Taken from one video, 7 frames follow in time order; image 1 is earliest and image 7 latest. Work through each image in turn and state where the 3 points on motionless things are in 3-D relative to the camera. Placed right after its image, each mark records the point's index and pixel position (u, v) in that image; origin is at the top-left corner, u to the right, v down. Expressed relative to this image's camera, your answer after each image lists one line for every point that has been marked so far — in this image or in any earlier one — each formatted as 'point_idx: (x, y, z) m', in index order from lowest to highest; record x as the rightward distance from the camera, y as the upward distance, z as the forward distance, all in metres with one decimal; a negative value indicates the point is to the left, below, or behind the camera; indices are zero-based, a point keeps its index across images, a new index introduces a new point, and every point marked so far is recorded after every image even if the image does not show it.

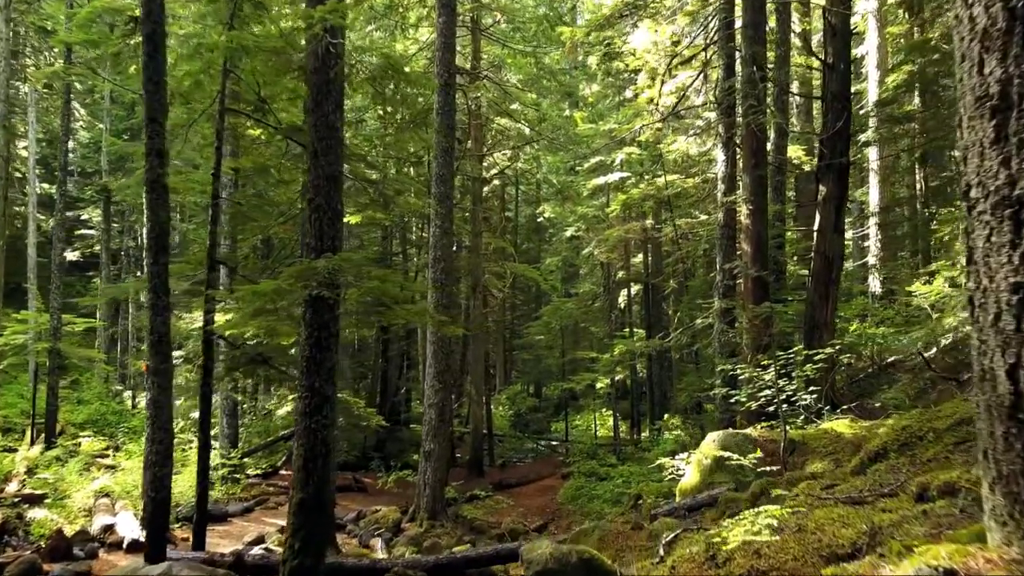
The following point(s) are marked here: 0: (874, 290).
0: (+8.8, -0.1, +19.0) m
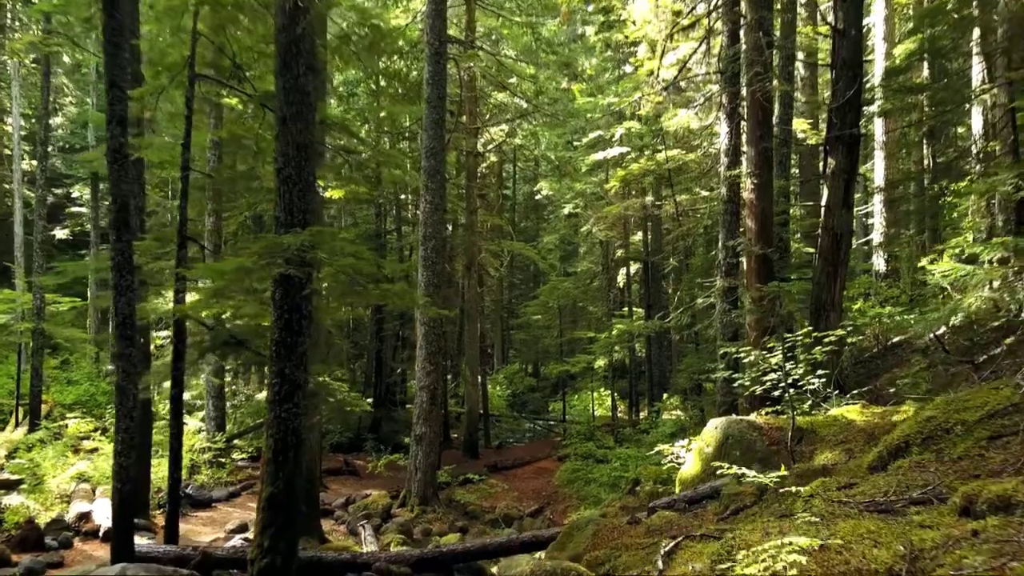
0: (+8.7, +0.5, +18.5) m
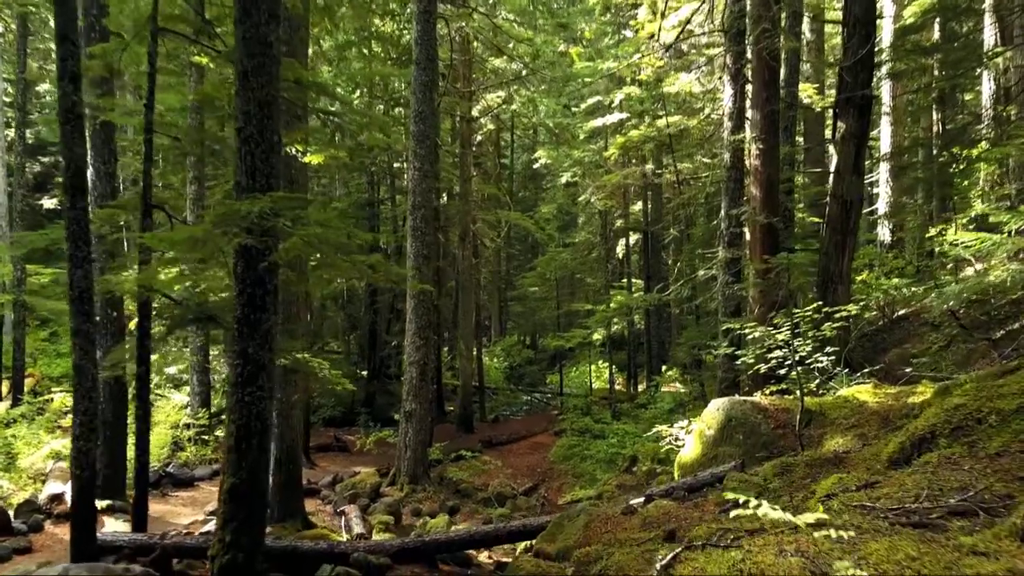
0: (+8.6, +1.1, +18.0) m
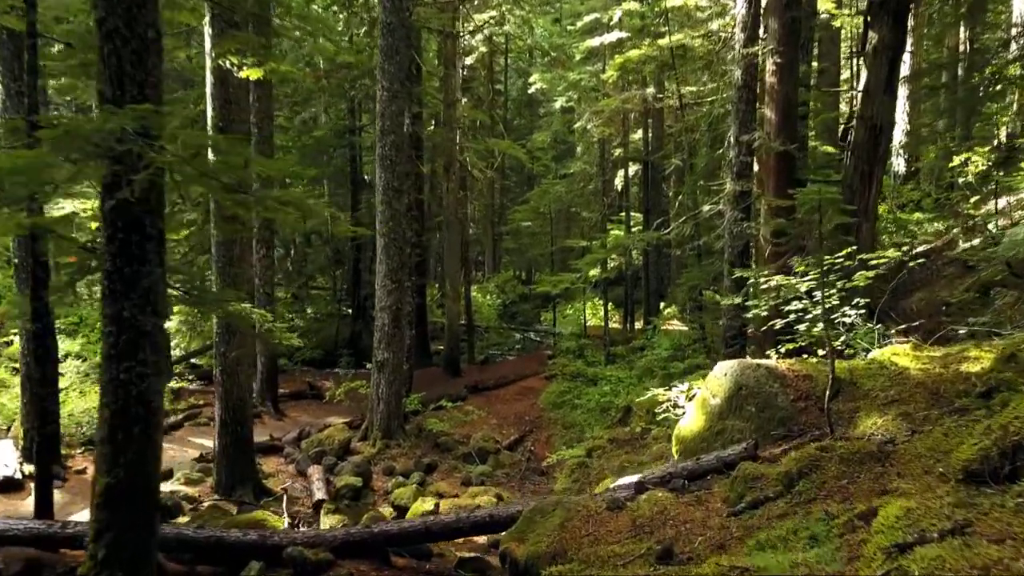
0: (+8.4, +2.5, +16.6) m
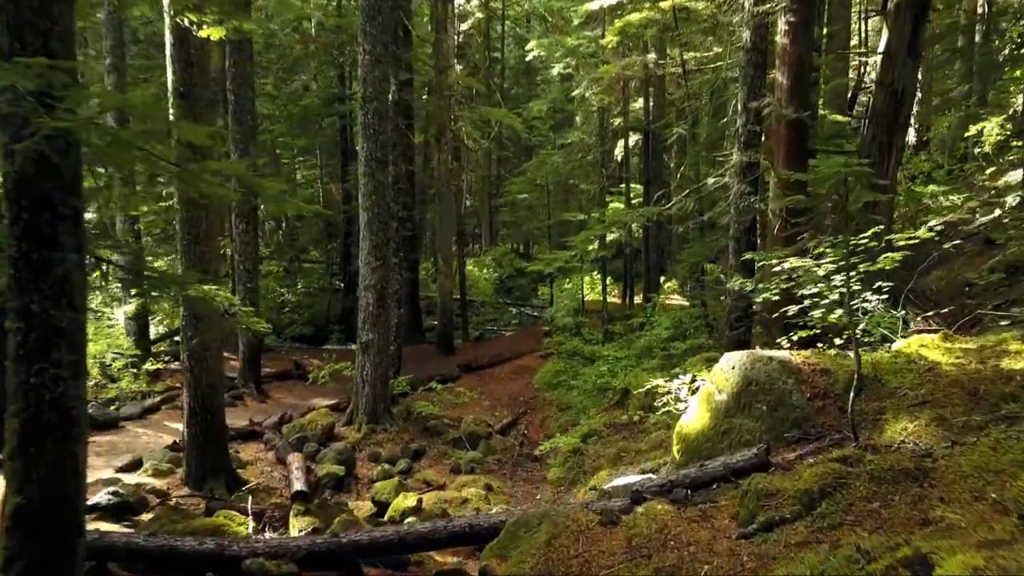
0: (+8.3, +3.1, +16.0) m
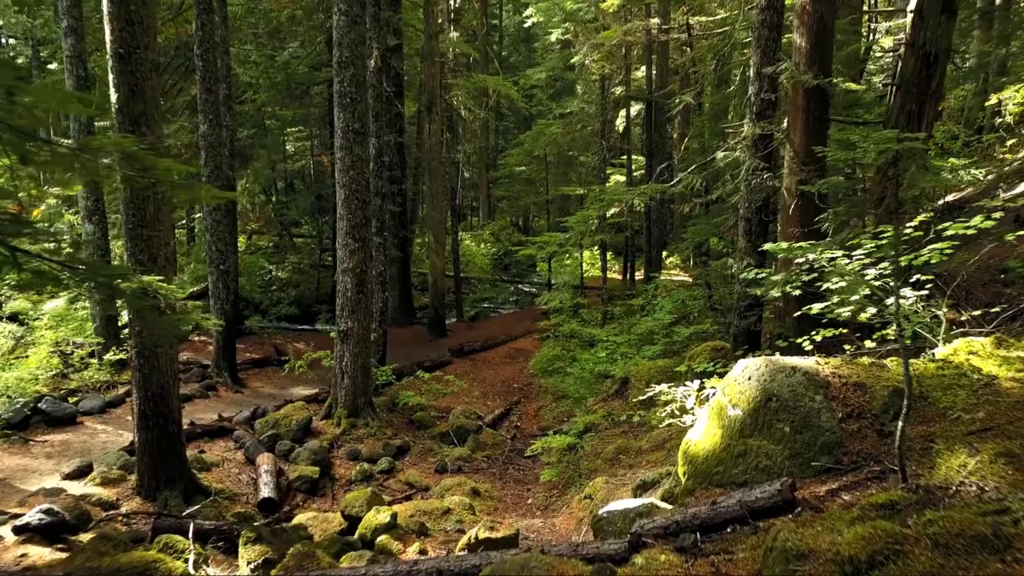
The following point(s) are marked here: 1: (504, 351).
0: (+8.1, +3.5, +15.1) m
1: (-0.1, -1.2, +14.5) m
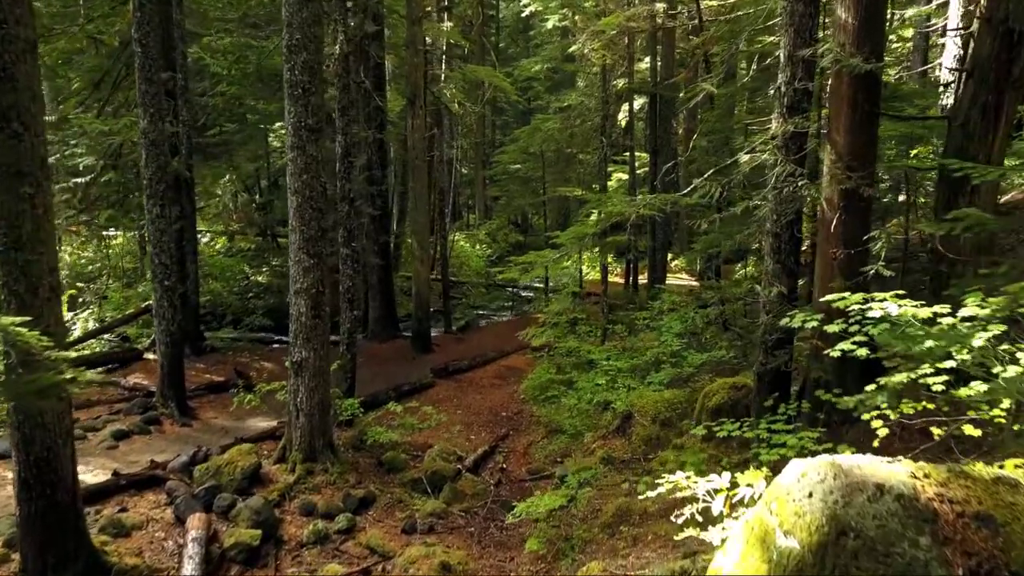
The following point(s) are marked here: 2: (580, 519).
0: (+8.0, +3.3, +13.6) m
1: (-0.3, -1.4, +13.1) m
2: (+0.6, -2.1, +7.0) m
